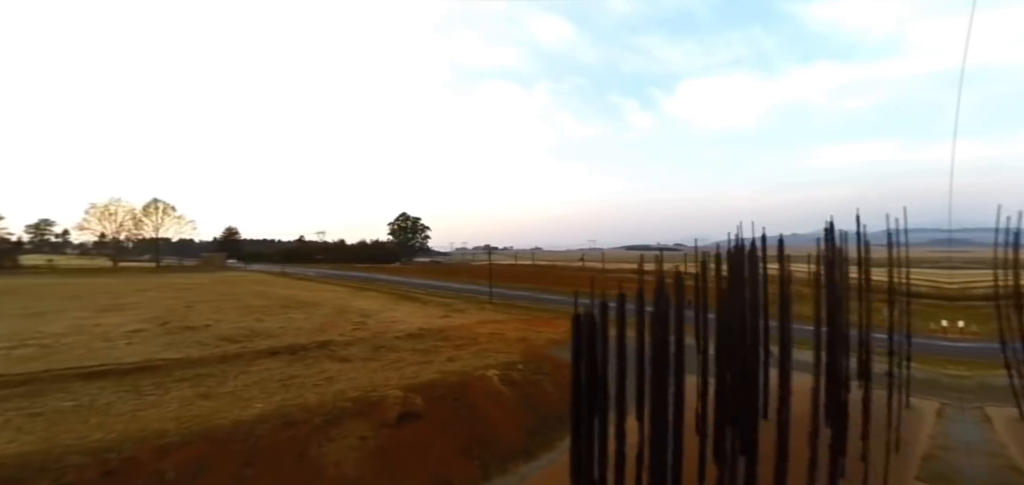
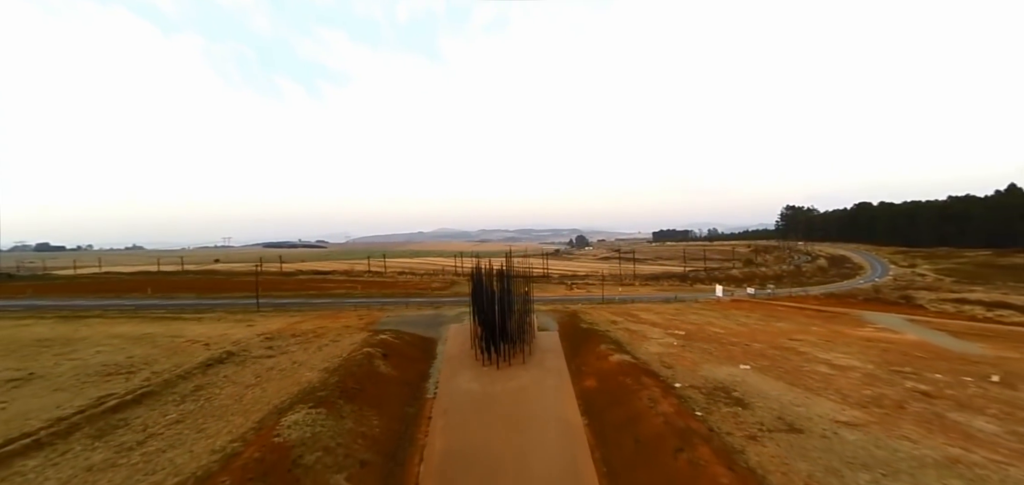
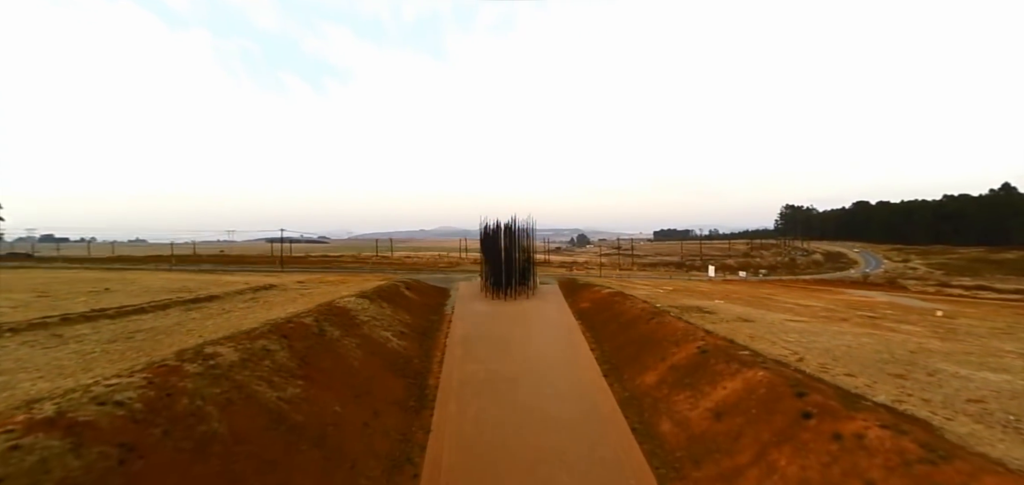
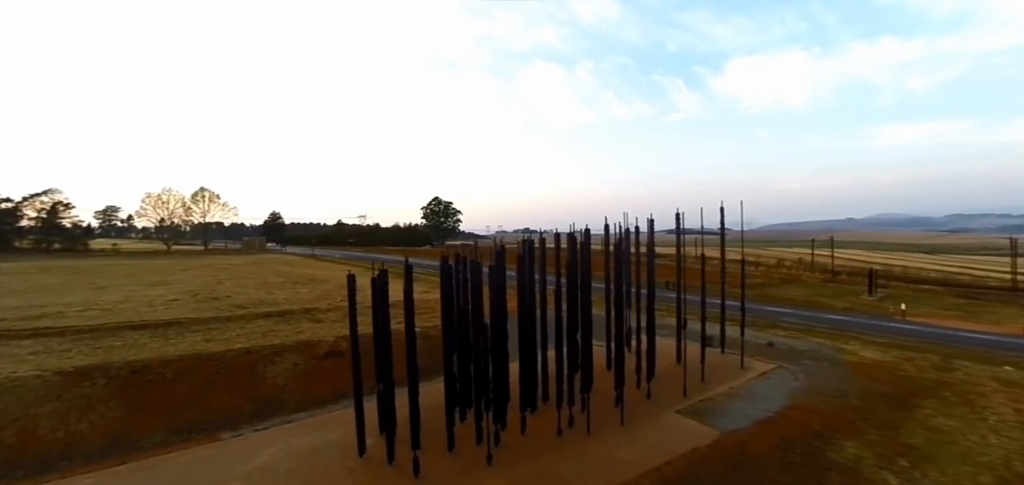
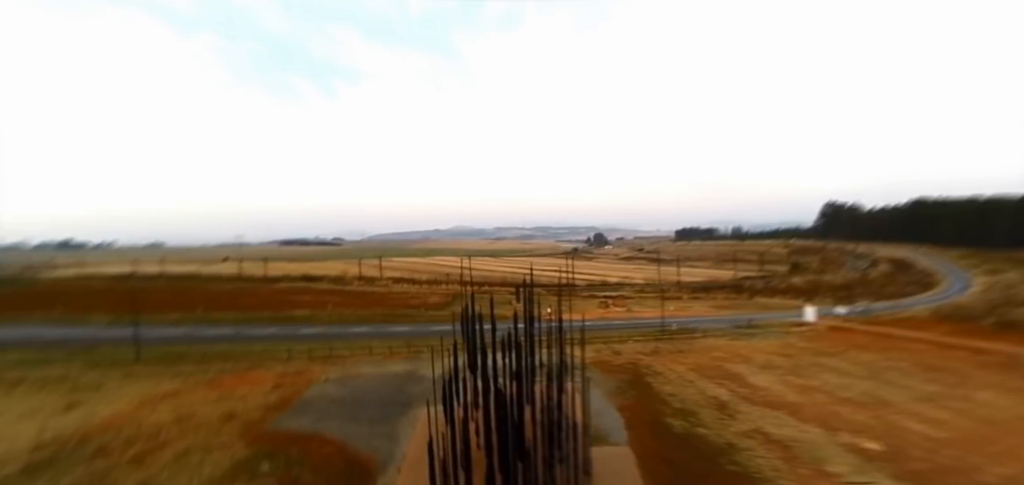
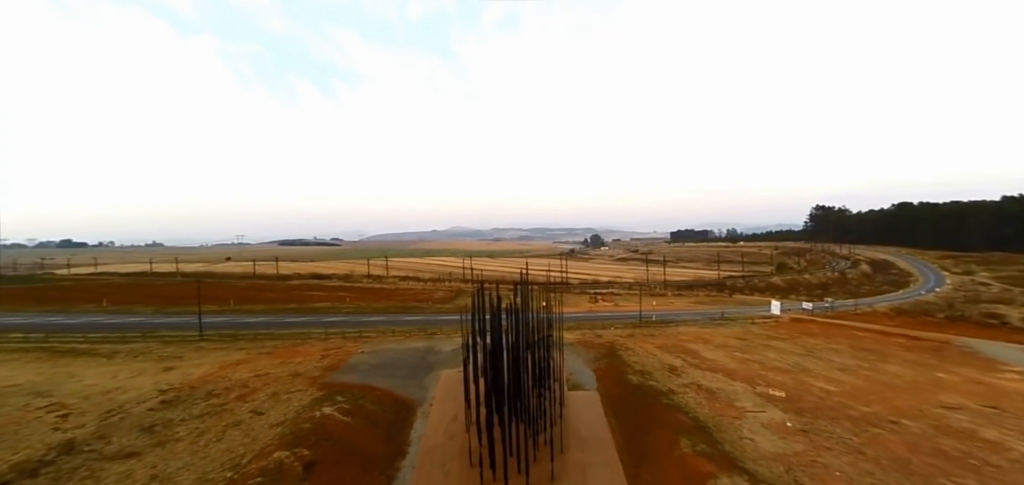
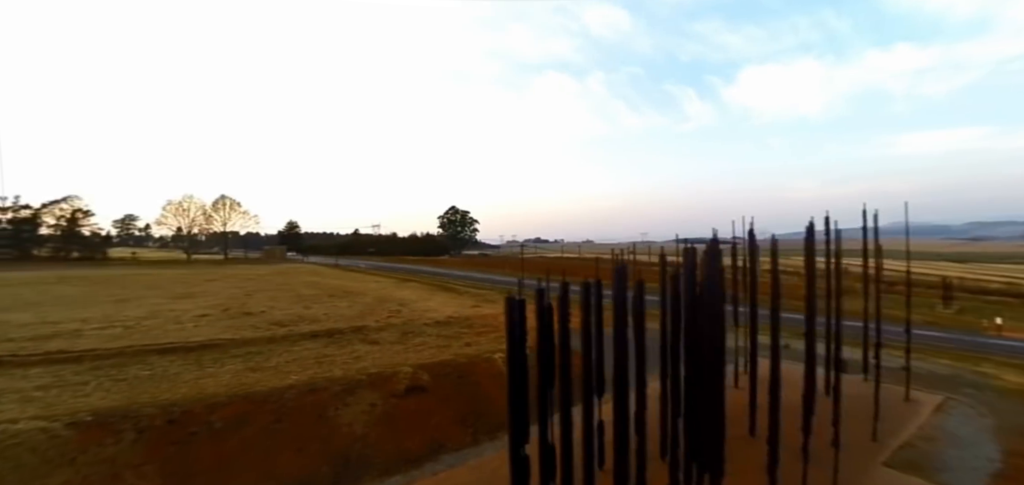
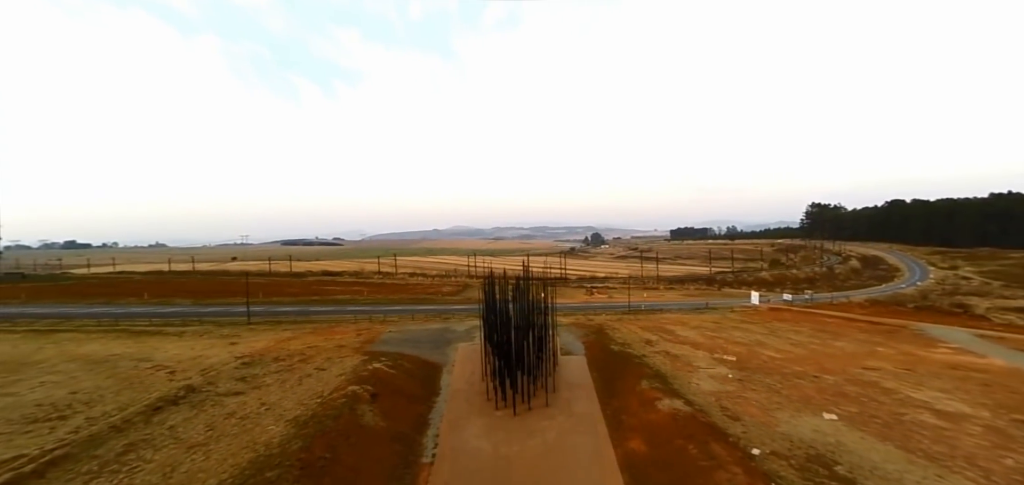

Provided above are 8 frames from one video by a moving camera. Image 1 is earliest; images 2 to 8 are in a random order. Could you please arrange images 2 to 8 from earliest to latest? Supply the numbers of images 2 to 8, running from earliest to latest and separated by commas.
7, 4, 5, 6, 8, 2, 3
